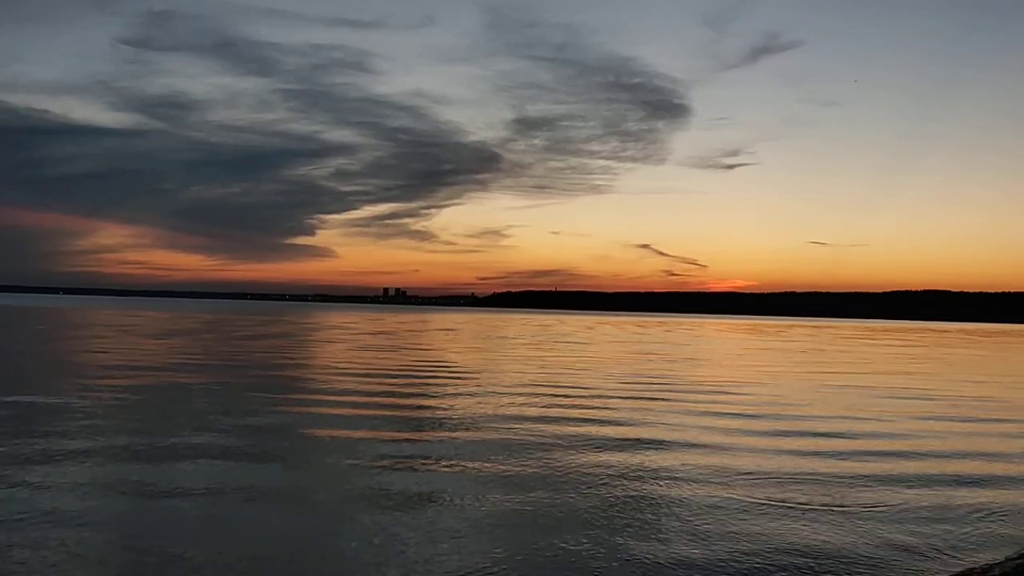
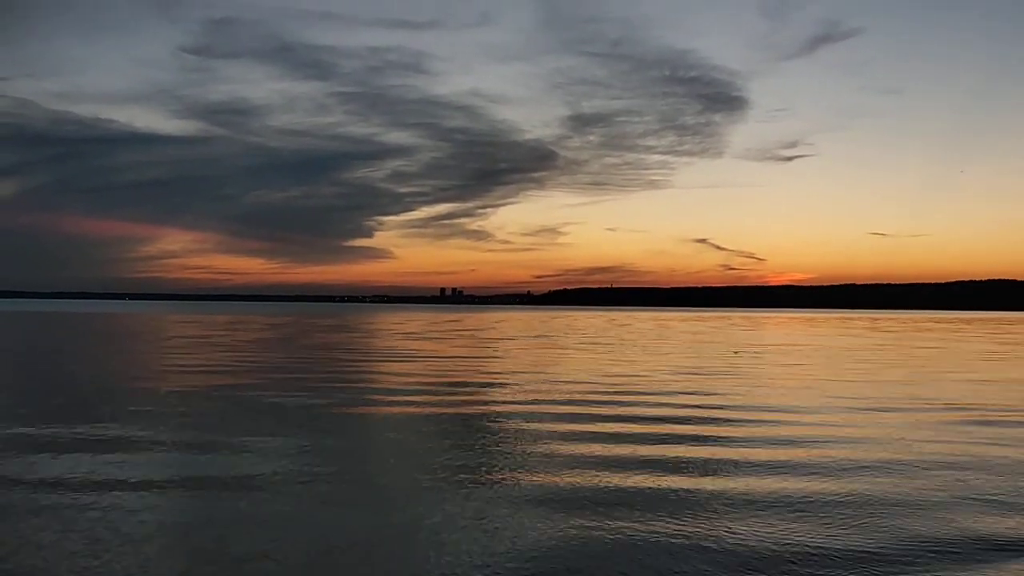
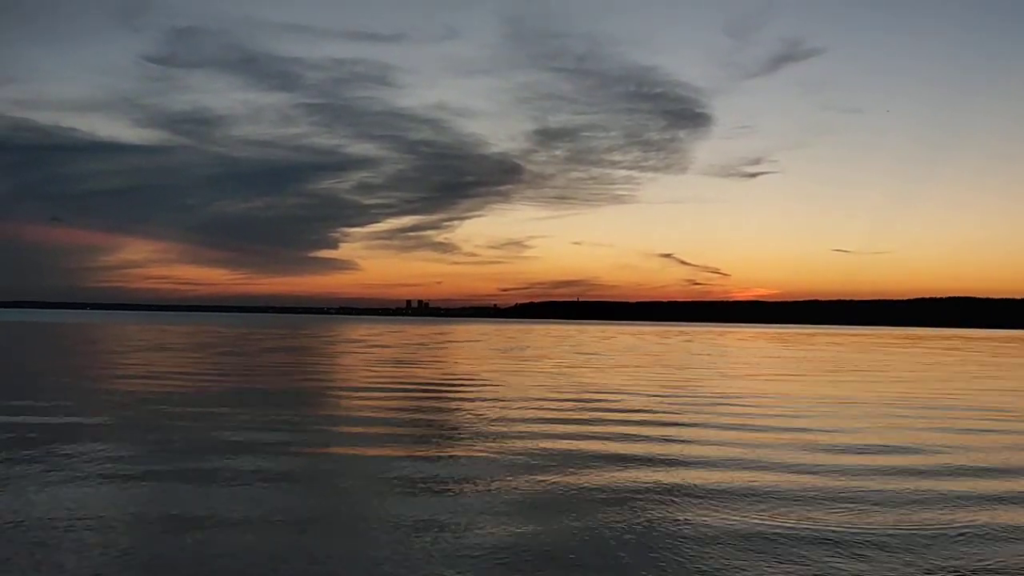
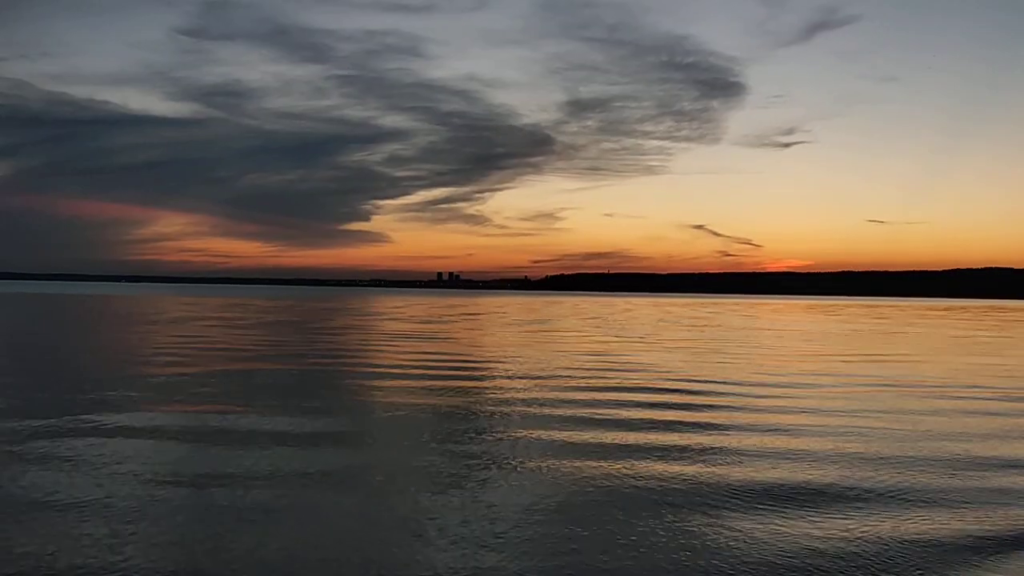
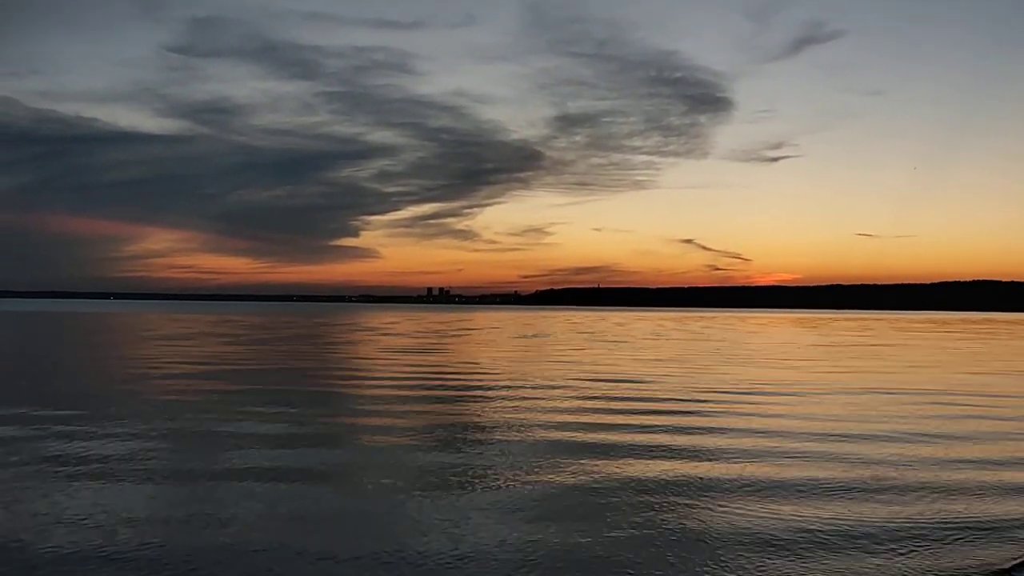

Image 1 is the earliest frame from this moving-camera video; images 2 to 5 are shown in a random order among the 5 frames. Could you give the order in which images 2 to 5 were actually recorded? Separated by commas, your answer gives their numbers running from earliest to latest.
3, 5, 4, 2
